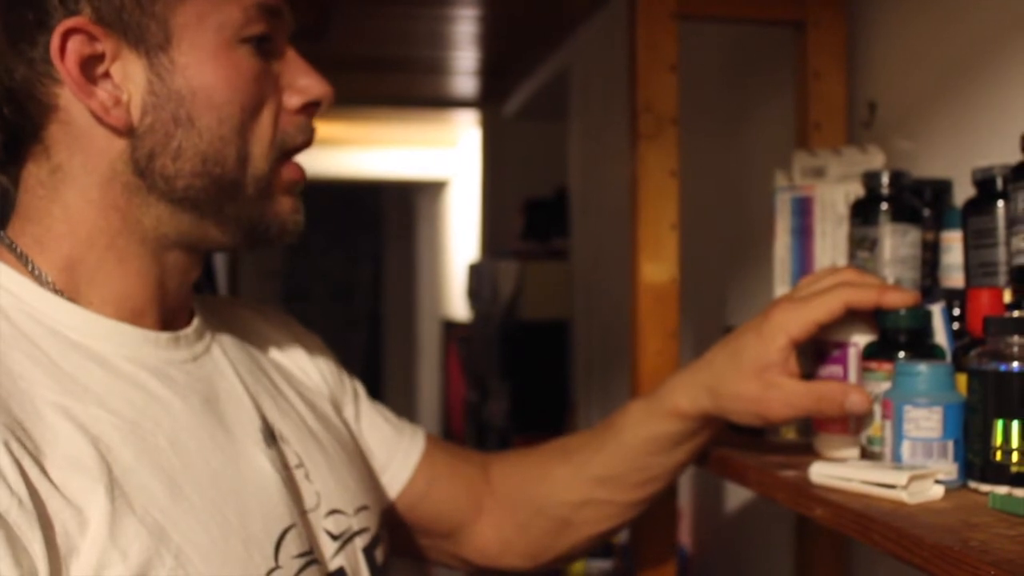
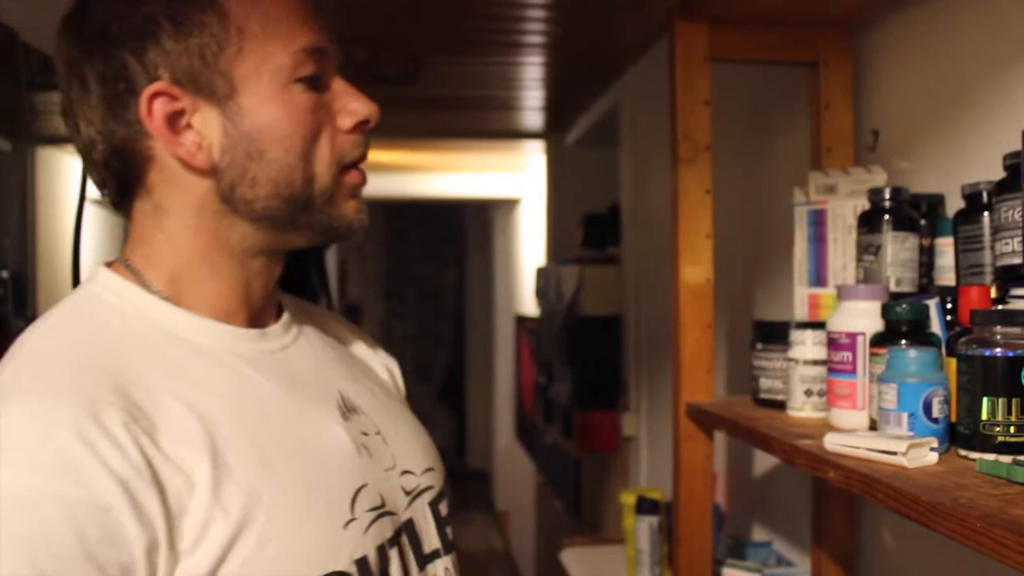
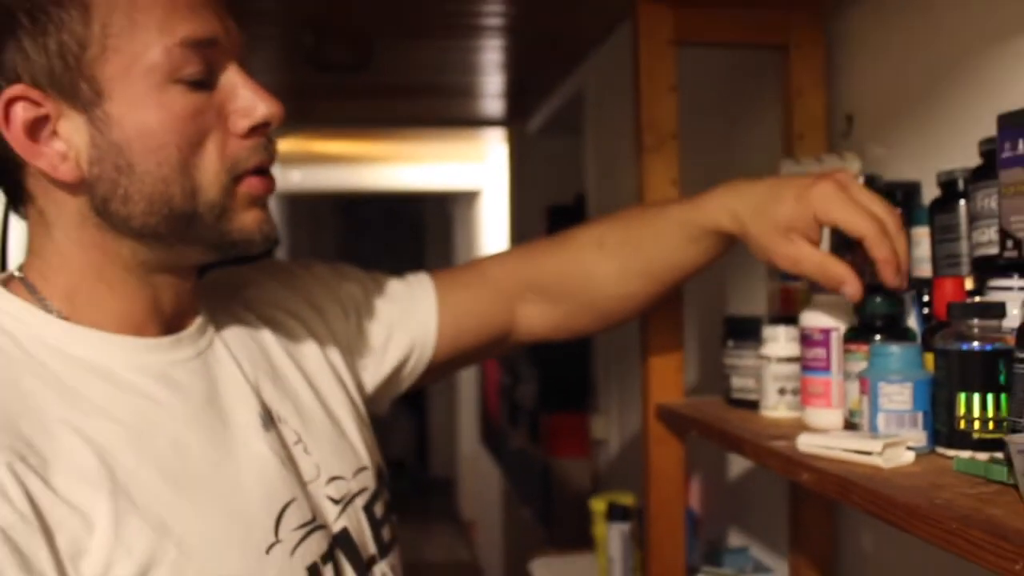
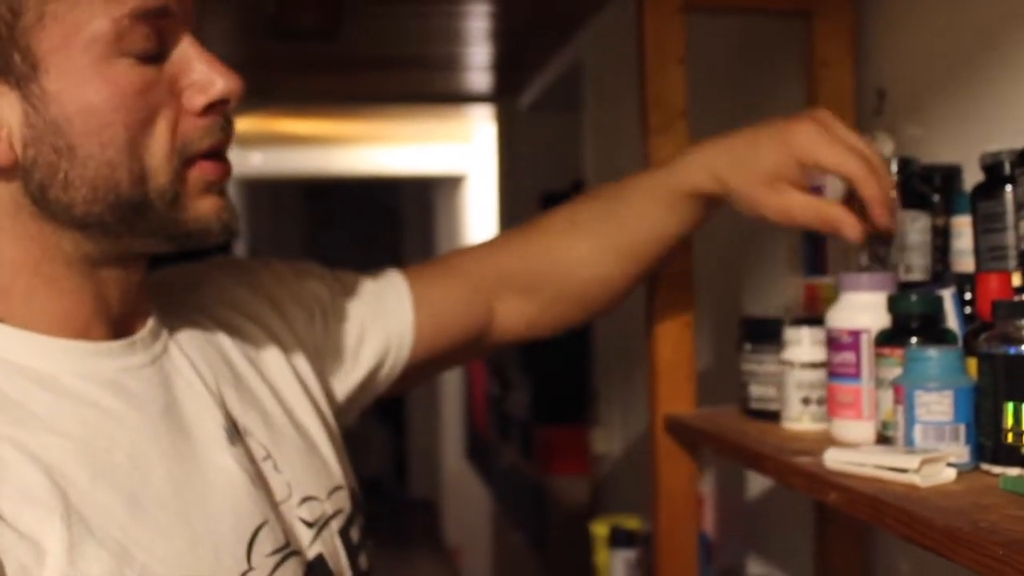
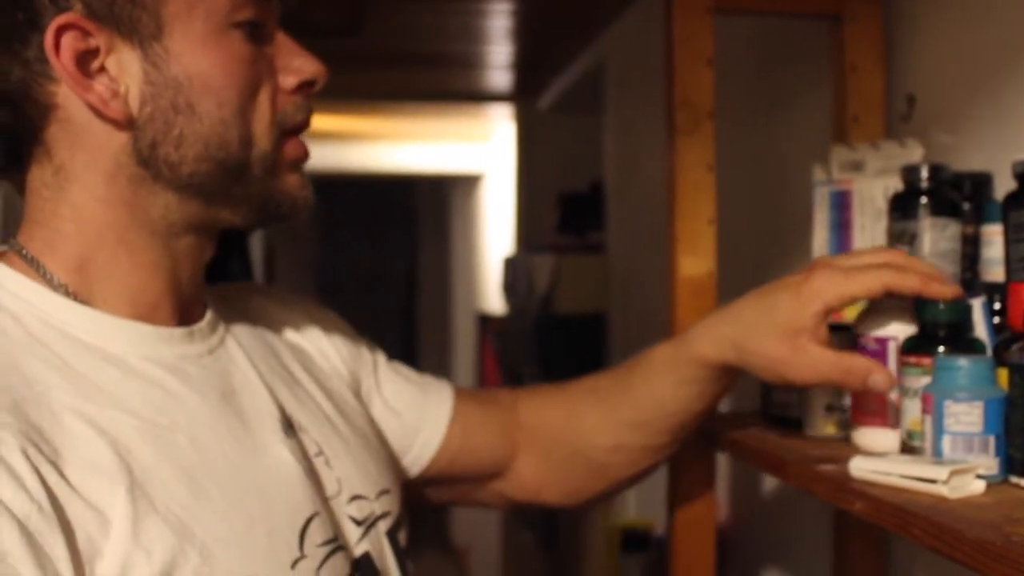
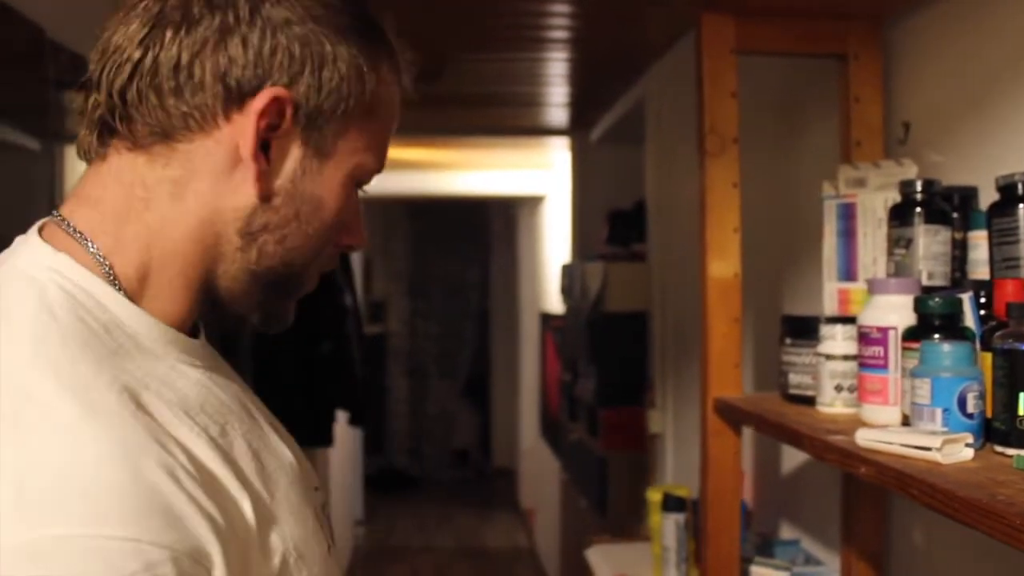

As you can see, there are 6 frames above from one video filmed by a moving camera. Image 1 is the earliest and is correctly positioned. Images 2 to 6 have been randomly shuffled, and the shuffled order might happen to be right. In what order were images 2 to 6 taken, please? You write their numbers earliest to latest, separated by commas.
5, 4, 3, 2, 6
